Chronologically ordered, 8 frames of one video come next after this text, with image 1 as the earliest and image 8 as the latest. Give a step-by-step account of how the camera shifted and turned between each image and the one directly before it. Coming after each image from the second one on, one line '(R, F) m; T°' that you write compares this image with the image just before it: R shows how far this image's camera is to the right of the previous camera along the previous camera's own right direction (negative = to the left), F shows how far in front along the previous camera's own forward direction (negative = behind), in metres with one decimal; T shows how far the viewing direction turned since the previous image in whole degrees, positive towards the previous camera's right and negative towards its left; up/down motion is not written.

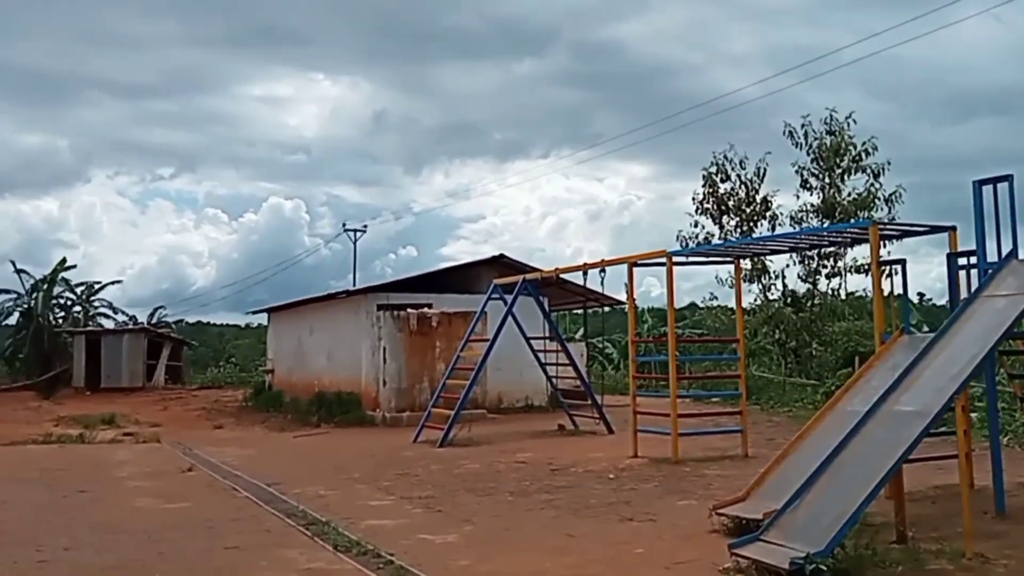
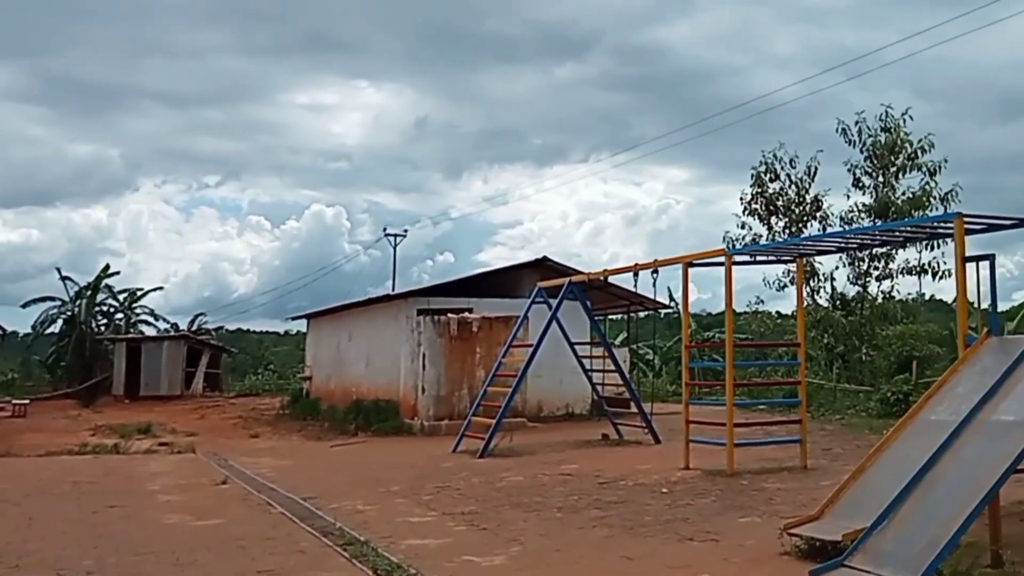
(0.0, +0.4) m; -1°
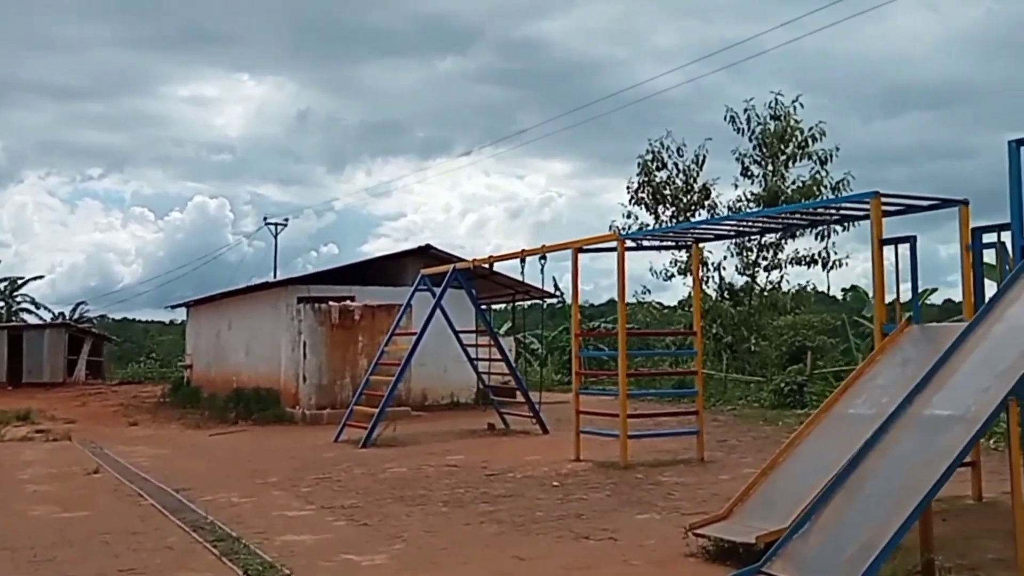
(0.0, +0.3) m; +5°
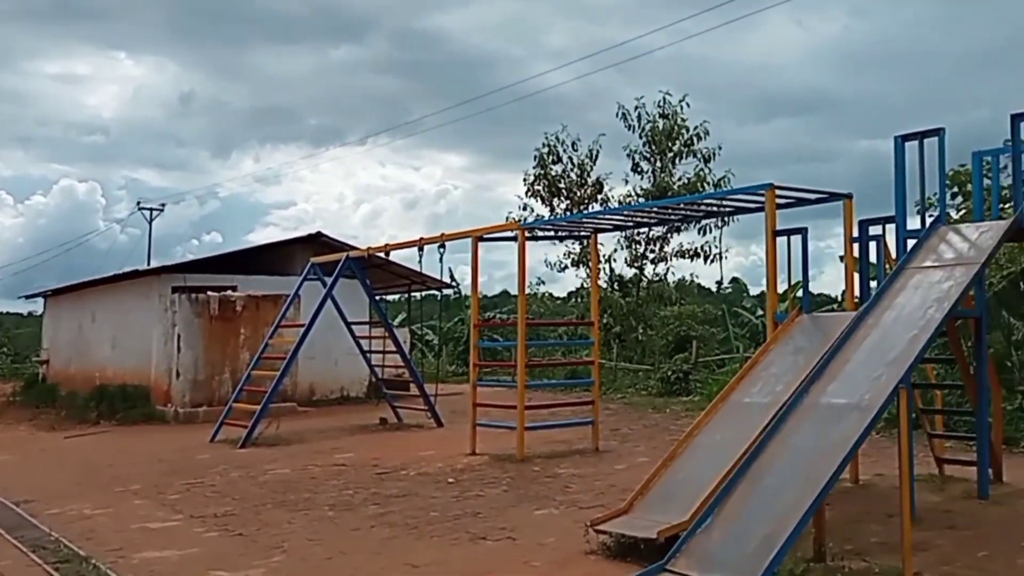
(0.0, +0.4) m; +4°
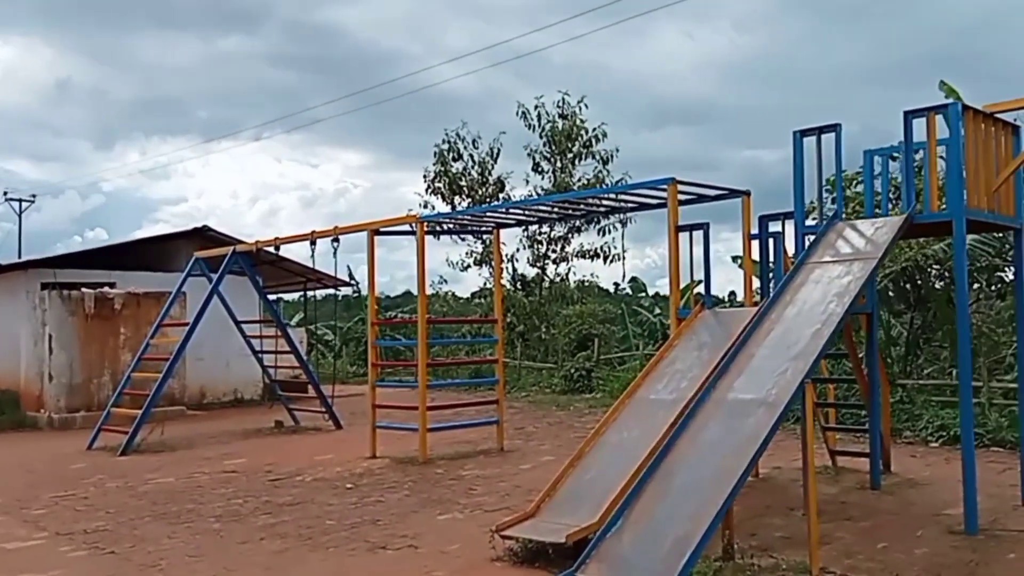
(0.0, +0.3) m; +4°
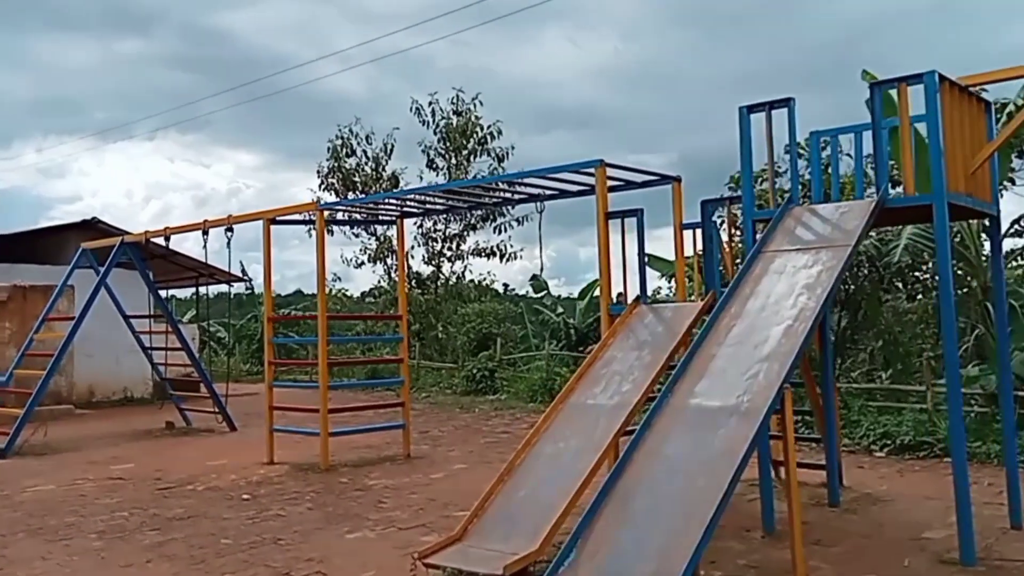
(-0.1, +0.5) m; +4°
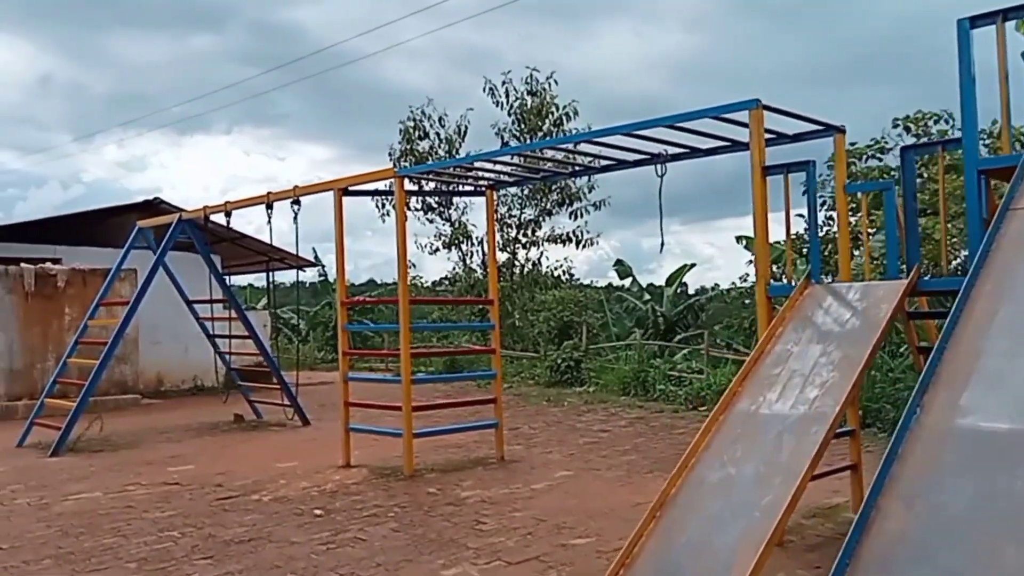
(-0.2, +0.9) m; -3°
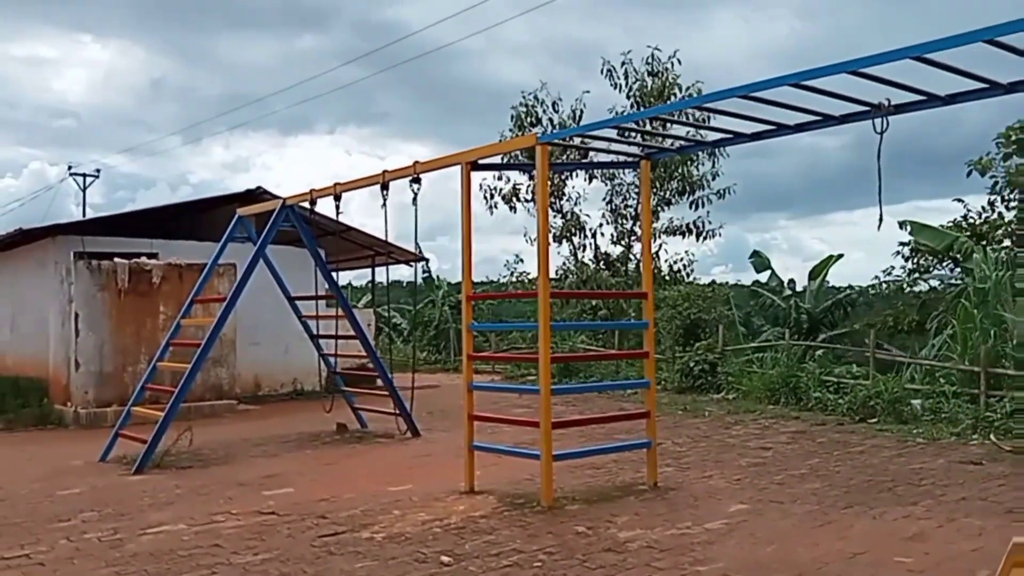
(-0.2, +1.0) m; -4°
